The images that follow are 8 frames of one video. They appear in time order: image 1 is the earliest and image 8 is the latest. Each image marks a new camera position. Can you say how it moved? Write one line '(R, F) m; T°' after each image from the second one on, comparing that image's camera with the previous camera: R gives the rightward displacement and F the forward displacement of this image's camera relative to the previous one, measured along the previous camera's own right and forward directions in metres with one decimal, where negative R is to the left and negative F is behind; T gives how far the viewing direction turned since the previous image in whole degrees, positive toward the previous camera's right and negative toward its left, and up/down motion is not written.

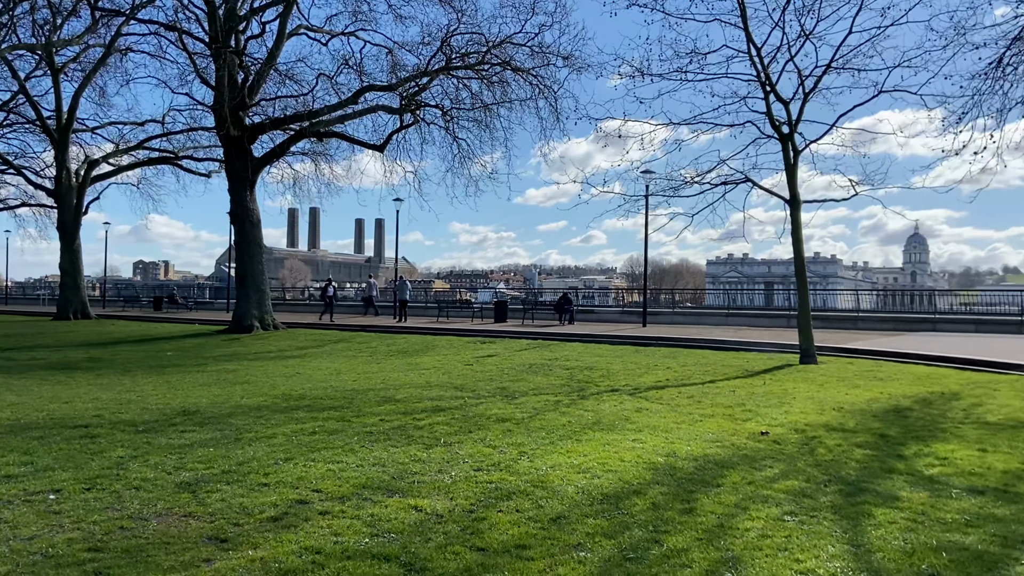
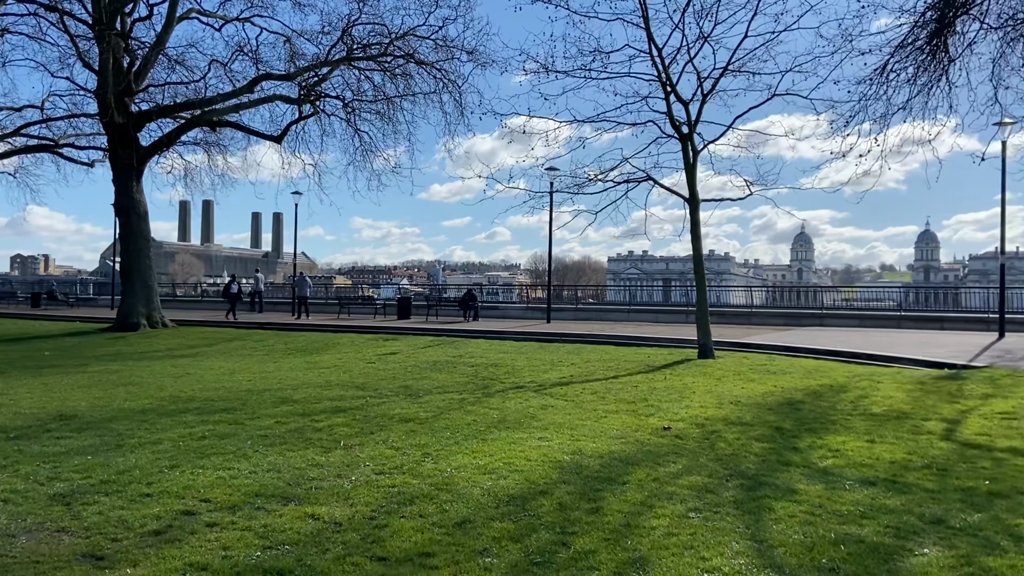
(0.0, +0.2) m; +7°
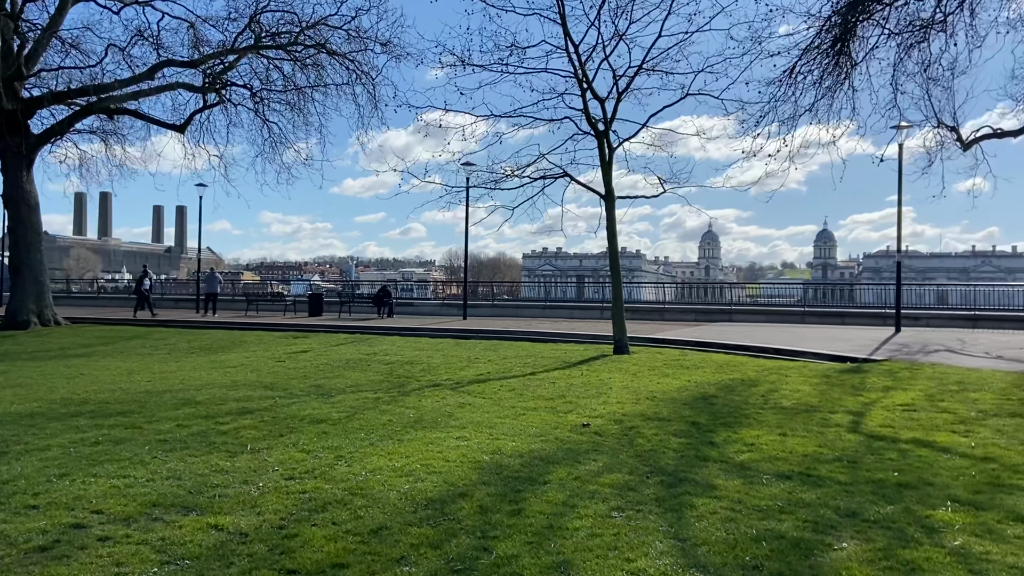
(0.0, +0.2) m; +6°
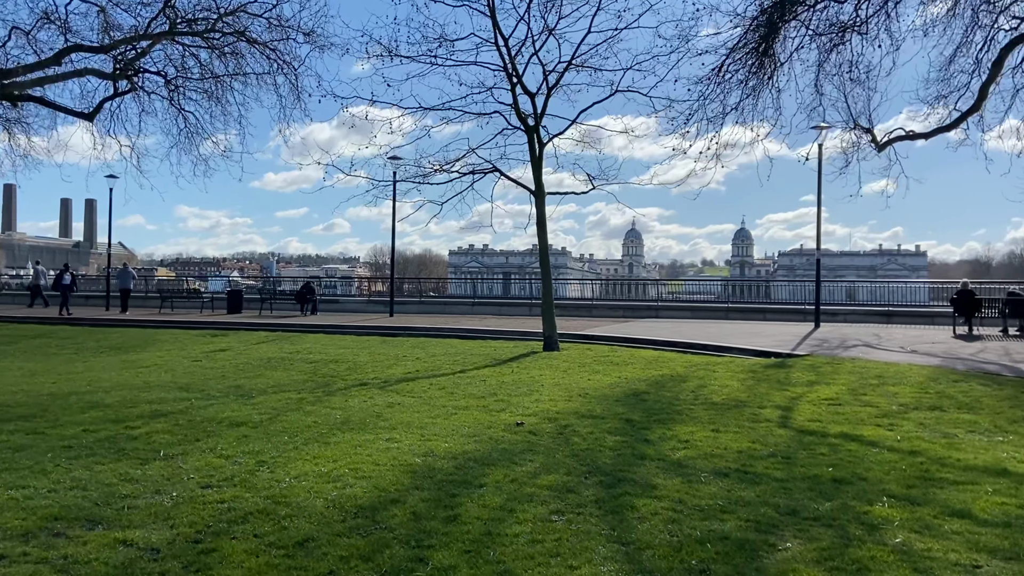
(-0.1, +0.2) m; +5°
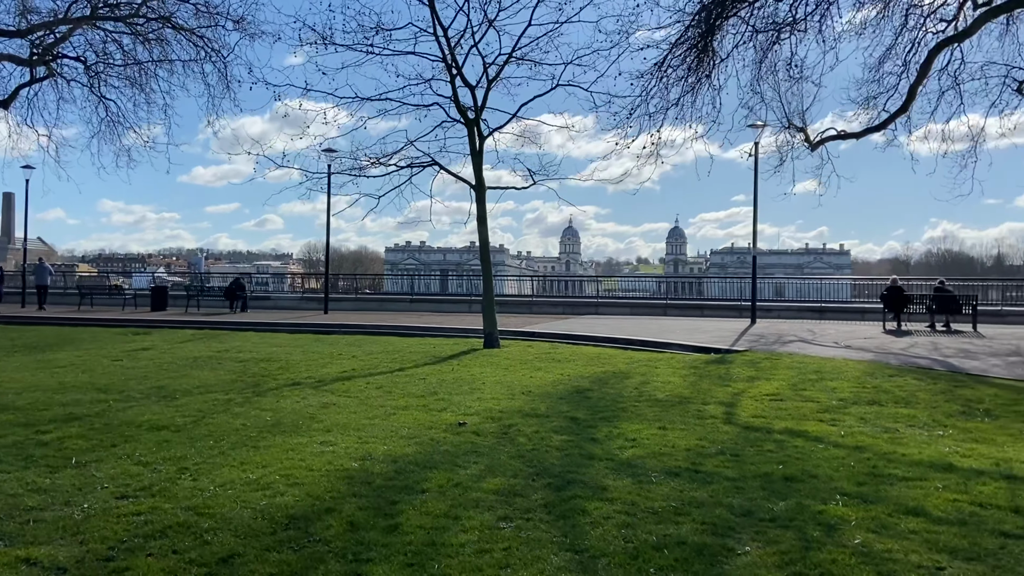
(0.0, +0.3) m; +4°
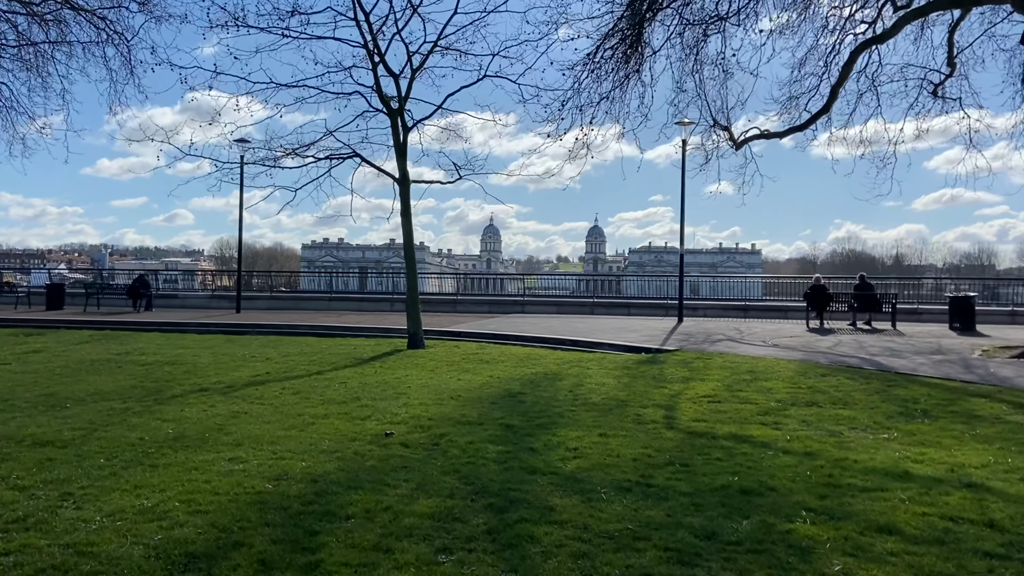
(-0.1, +0.6) m; +6°
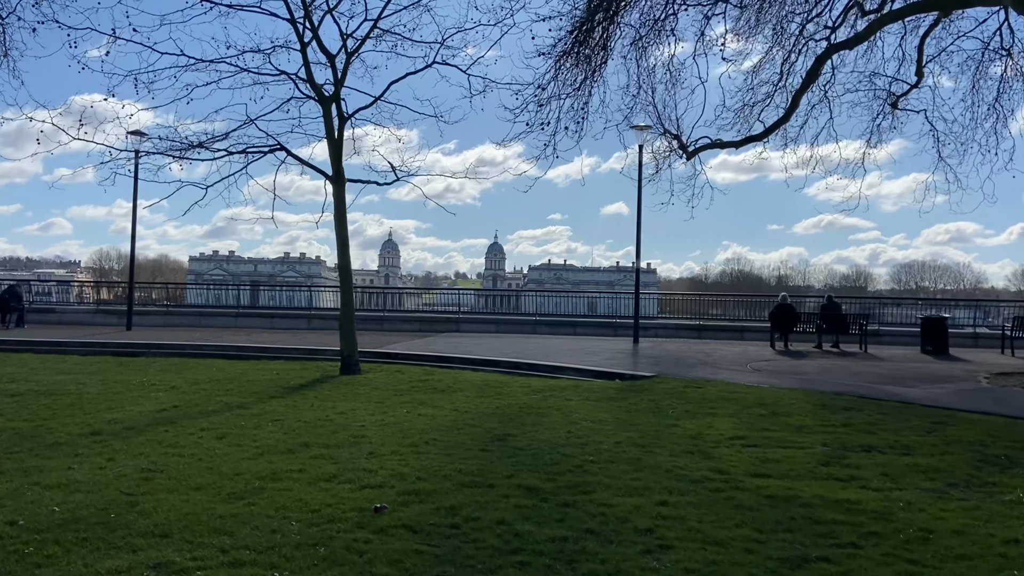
(-0.9, +1.9) m; +7°
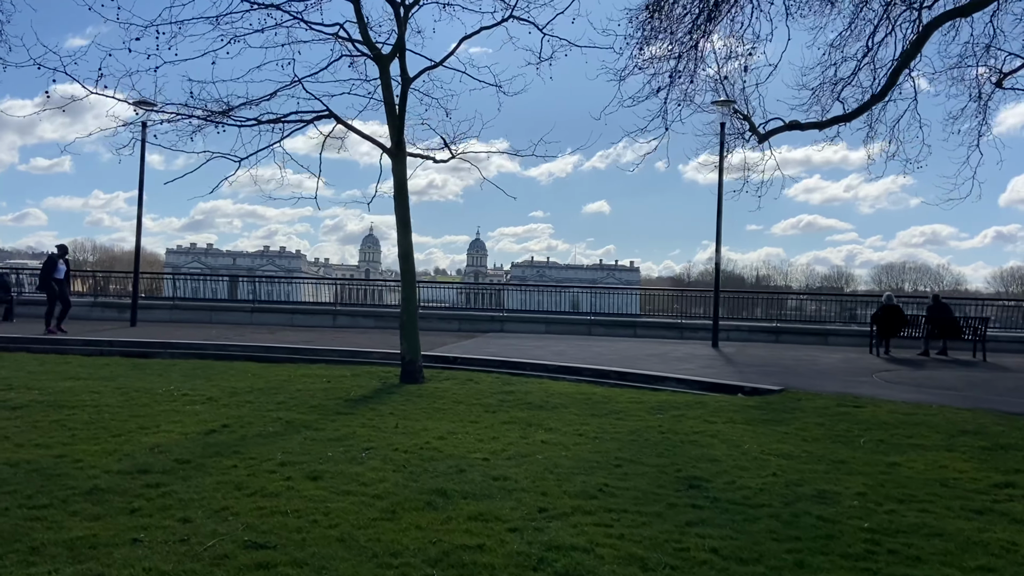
(-1.6, +2.0) m; +1°
